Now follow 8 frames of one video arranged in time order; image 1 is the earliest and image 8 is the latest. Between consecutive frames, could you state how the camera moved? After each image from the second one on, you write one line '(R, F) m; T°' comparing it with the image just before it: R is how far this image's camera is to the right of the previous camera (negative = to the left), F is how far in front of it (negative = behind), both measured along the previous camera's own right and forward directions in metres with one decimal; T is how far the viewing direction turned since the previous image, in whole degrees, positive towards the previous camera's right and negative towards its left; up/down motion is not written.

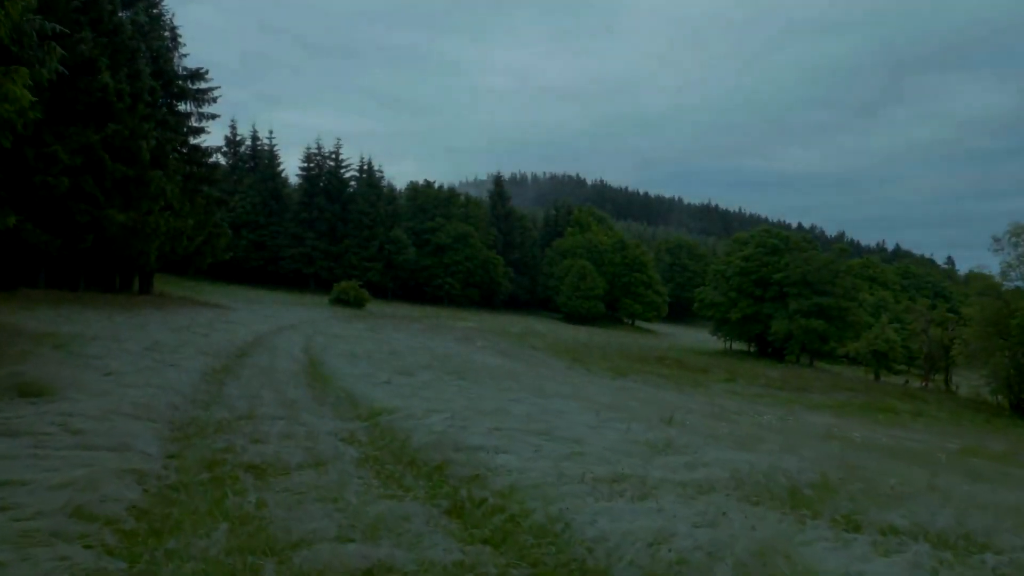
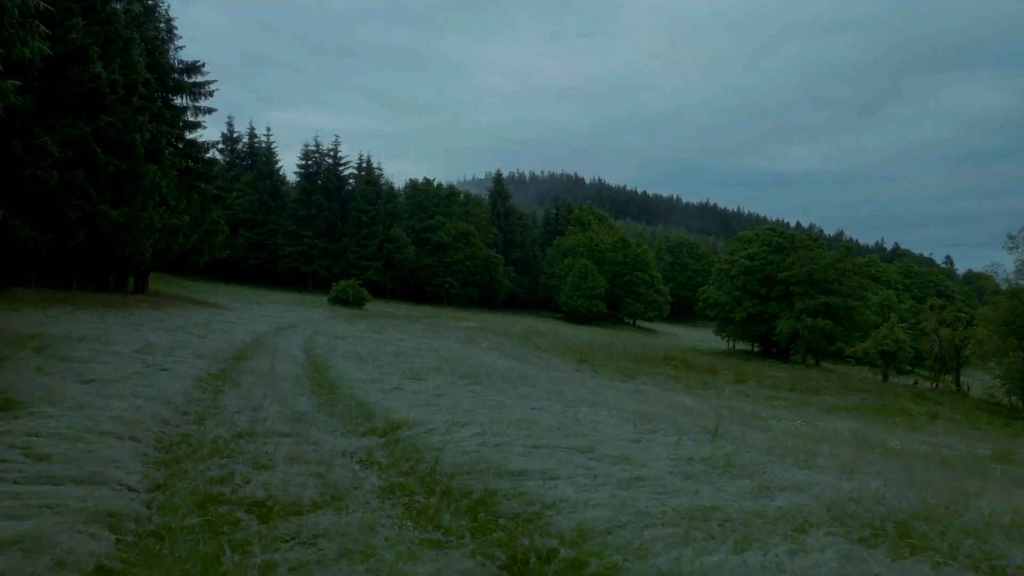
(-0.3, +0.8) m; 0°
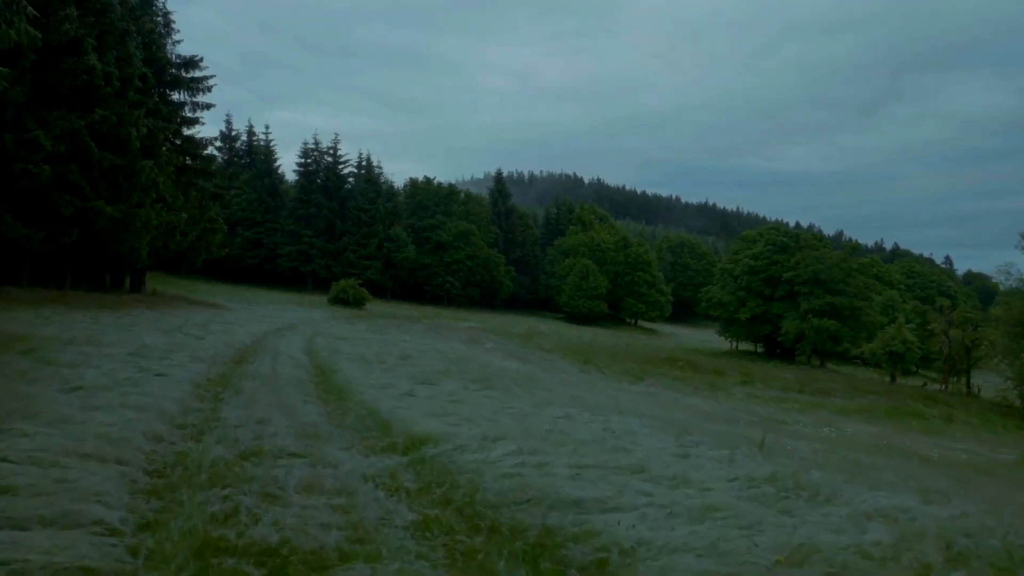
(-0.3, +0.7) m; 0°
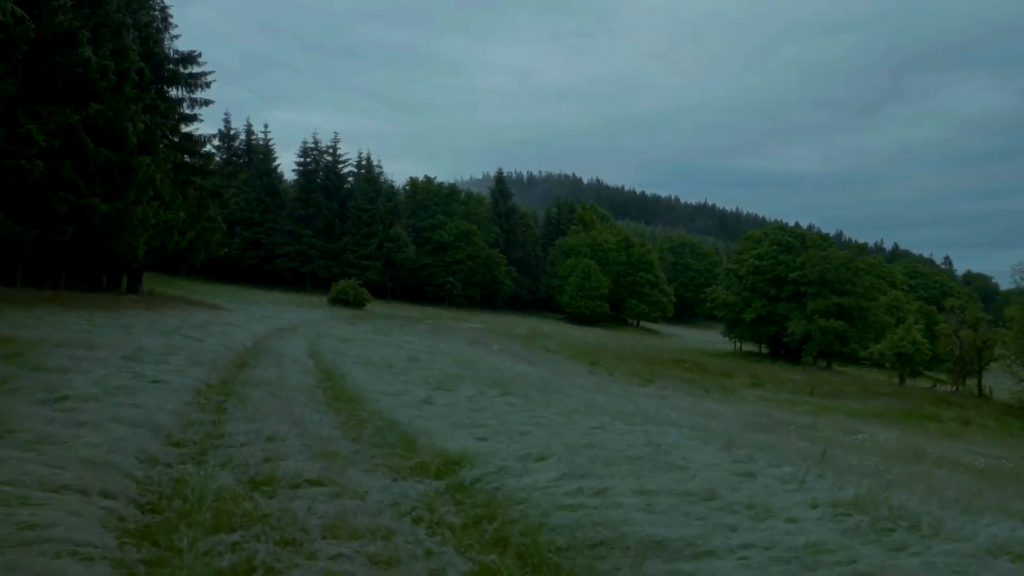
(-0.3, +0.7) m; 0°
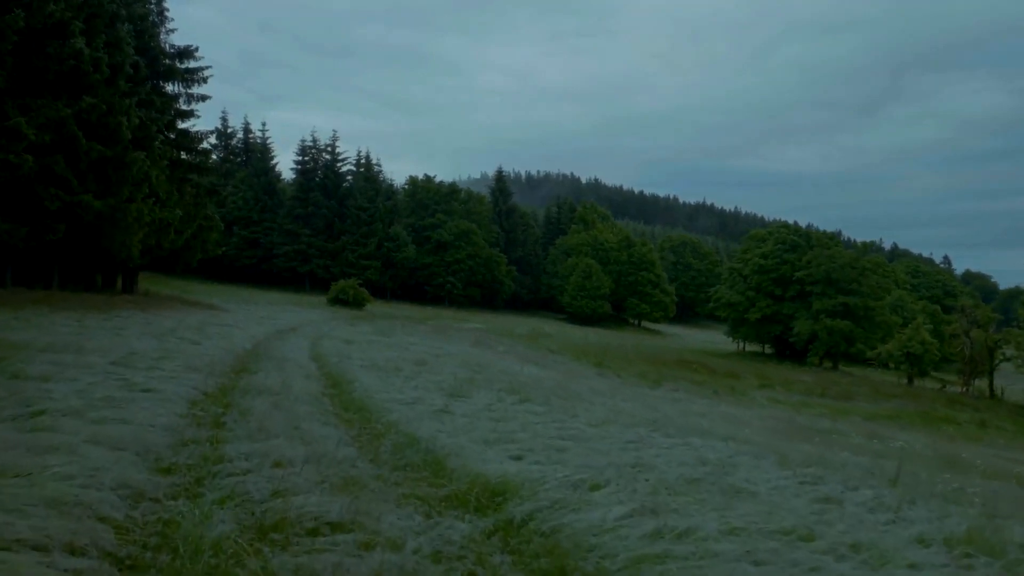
(-0.3, +0.7) m; 0°
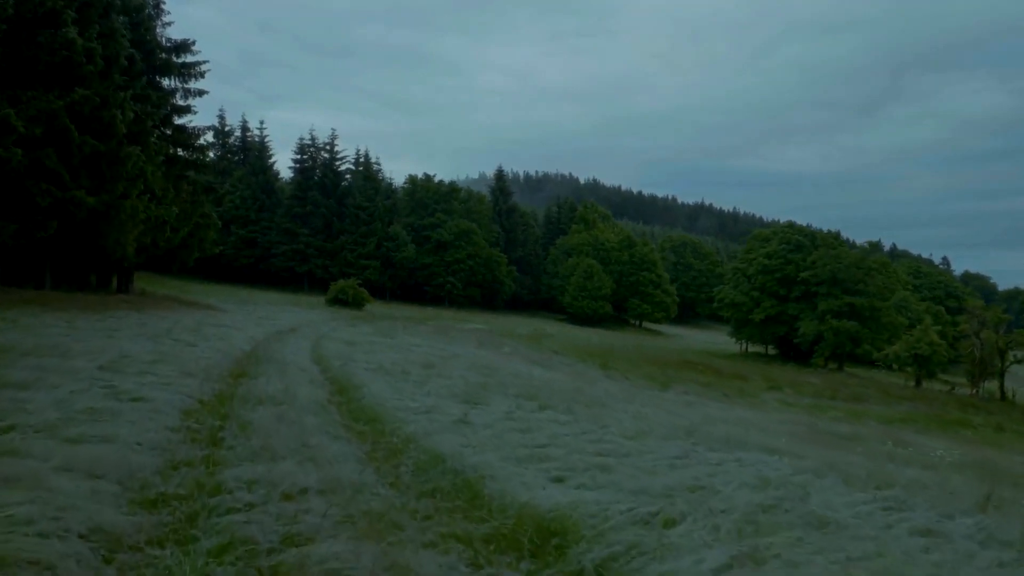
(-0.3, +0.7) m; 0°
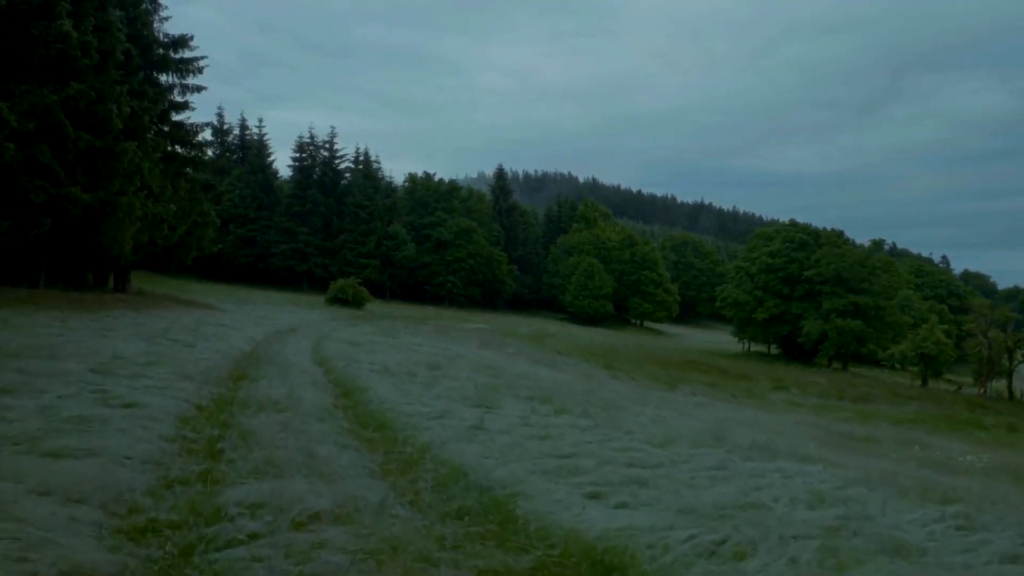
(-0.2, +0.5) m; 0°
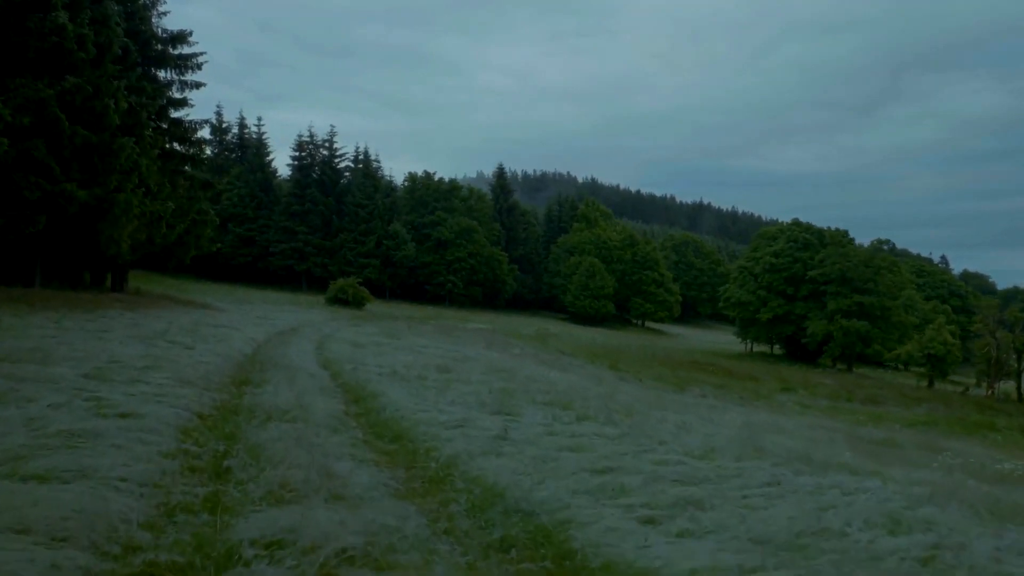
(-0.2, +0.5) m; 0°
